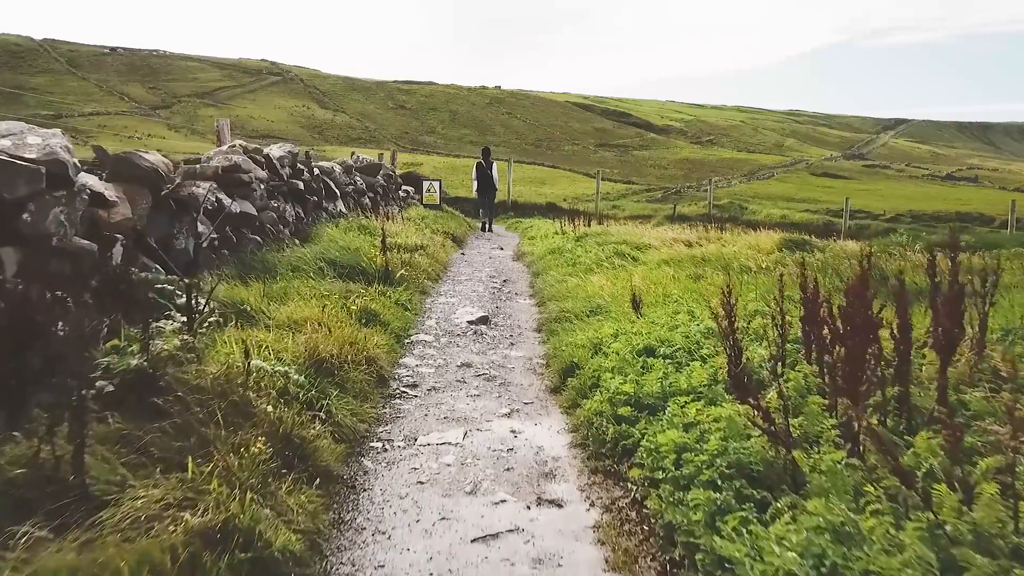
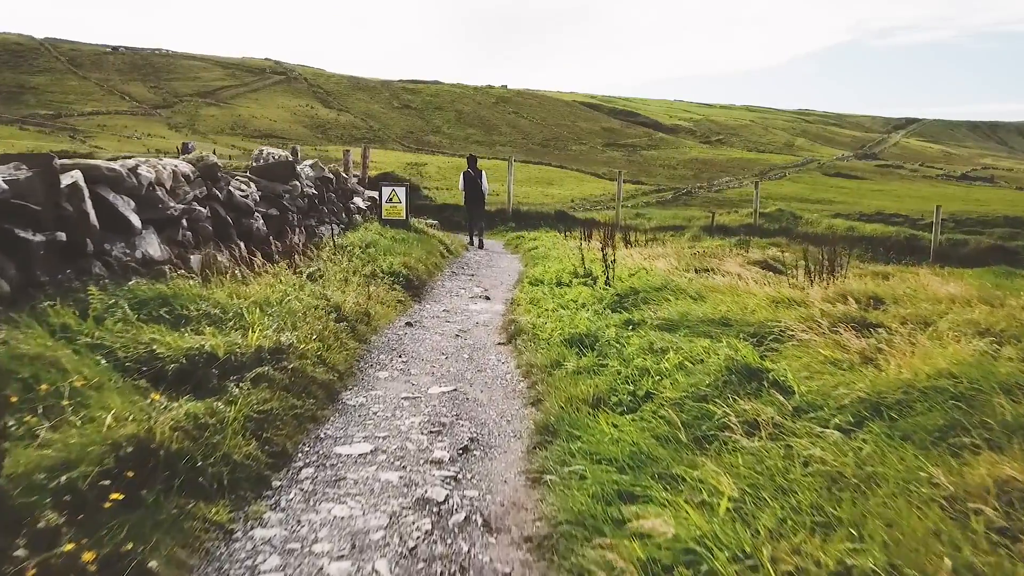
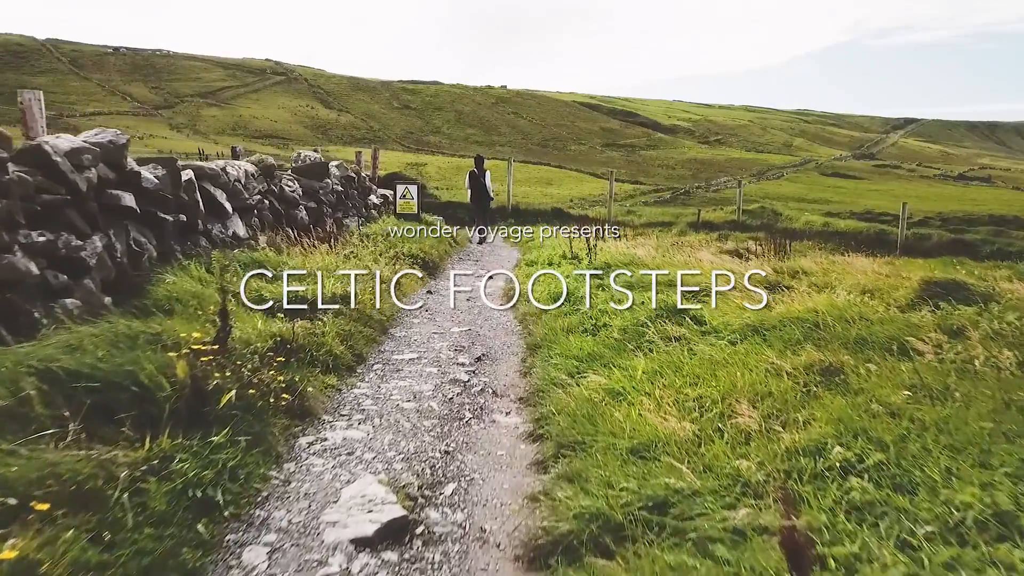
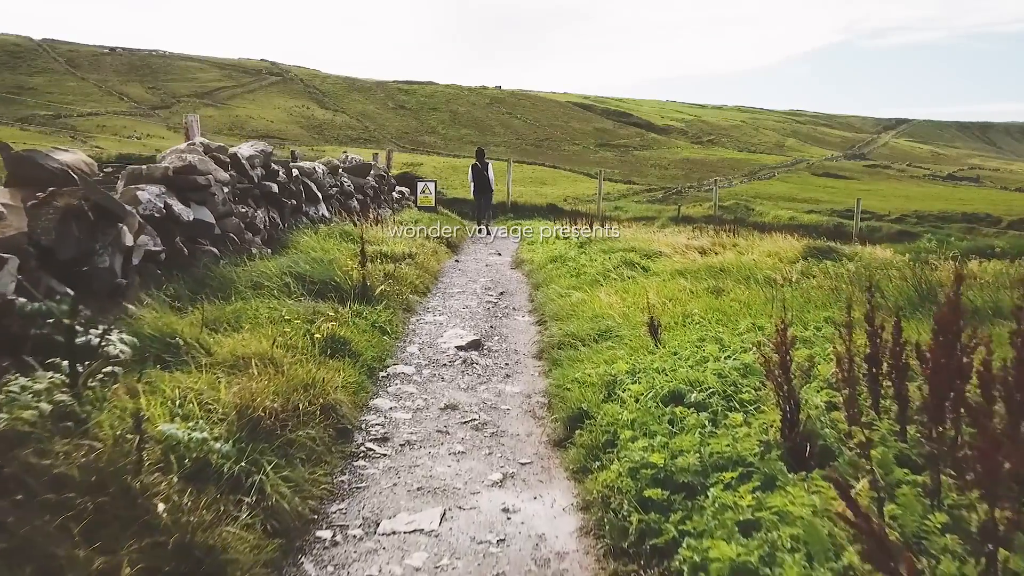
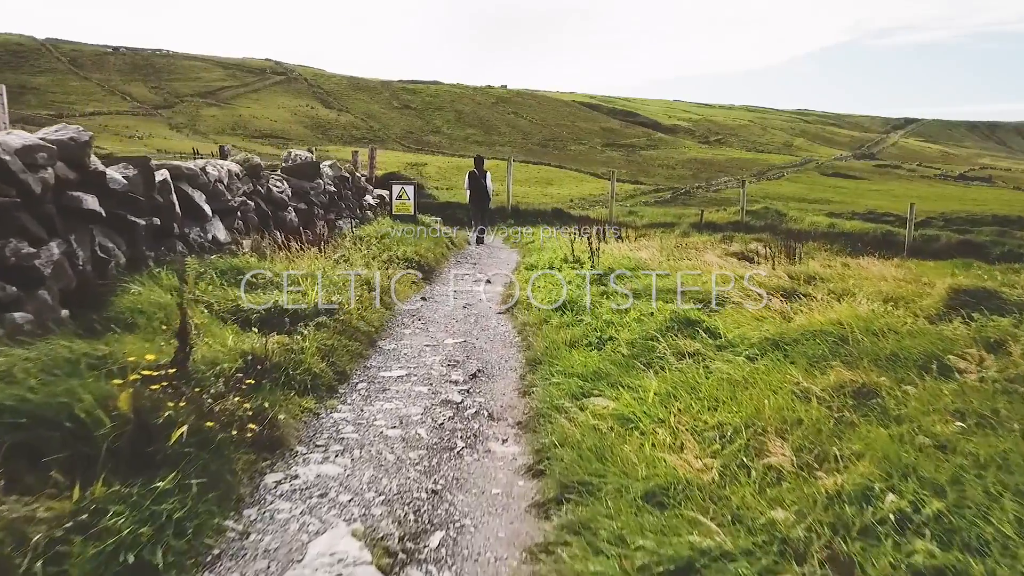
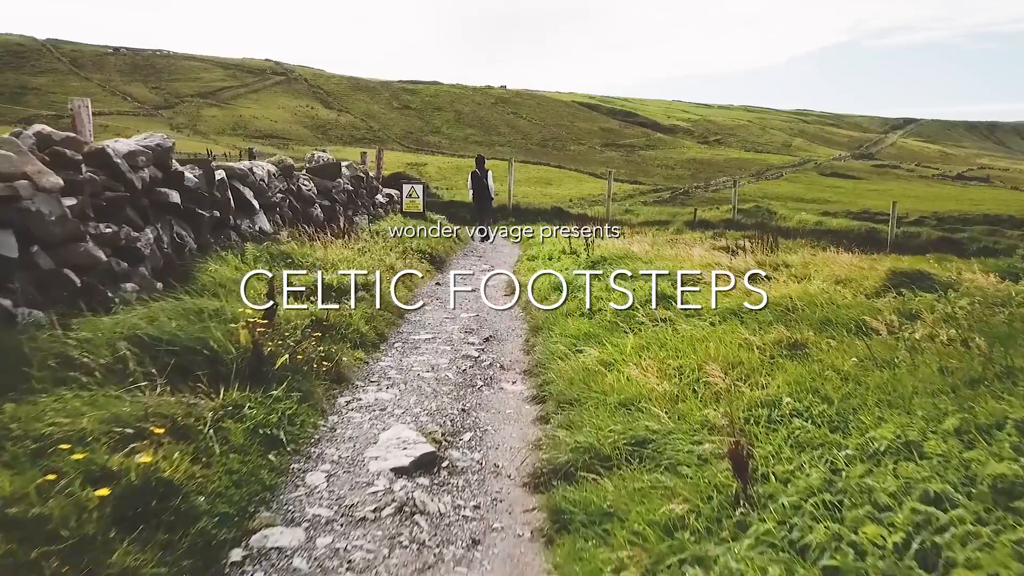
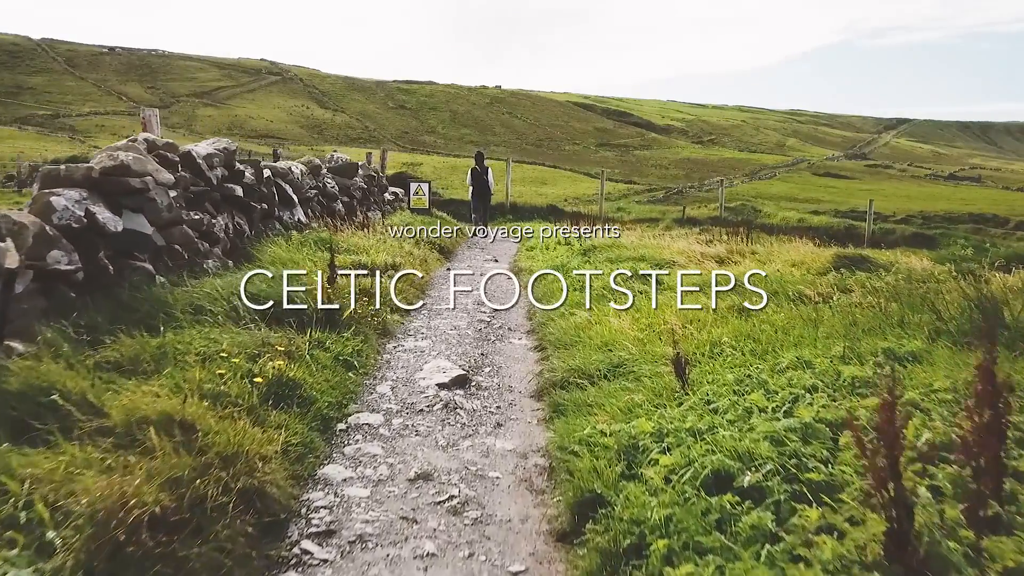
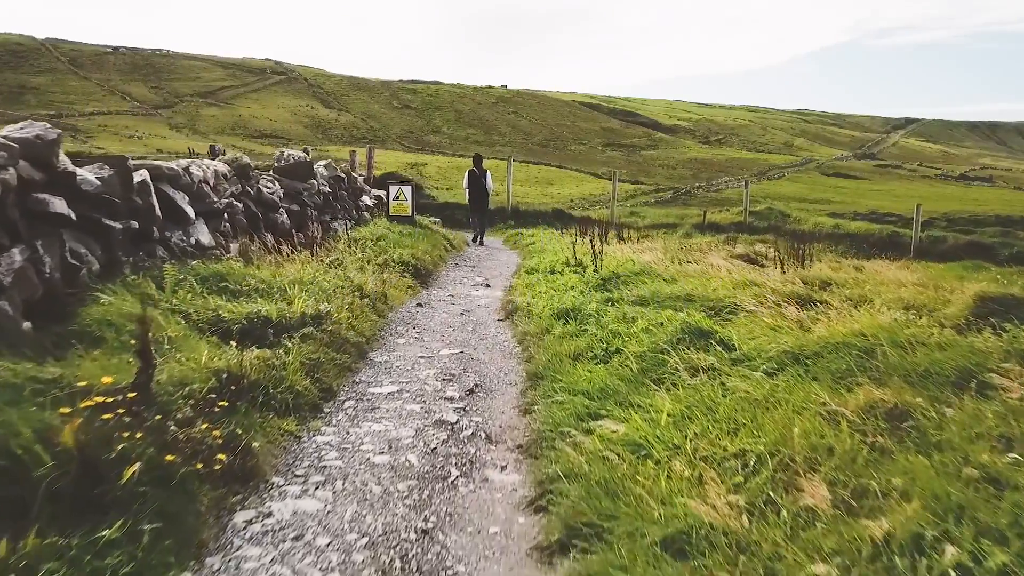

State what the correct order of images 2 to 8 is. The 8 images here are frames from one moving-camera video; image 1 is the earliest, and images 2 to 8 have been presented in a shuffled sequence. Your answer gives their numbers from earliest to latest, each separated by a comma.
4, 7, 6, 3, 5, 8, 2
